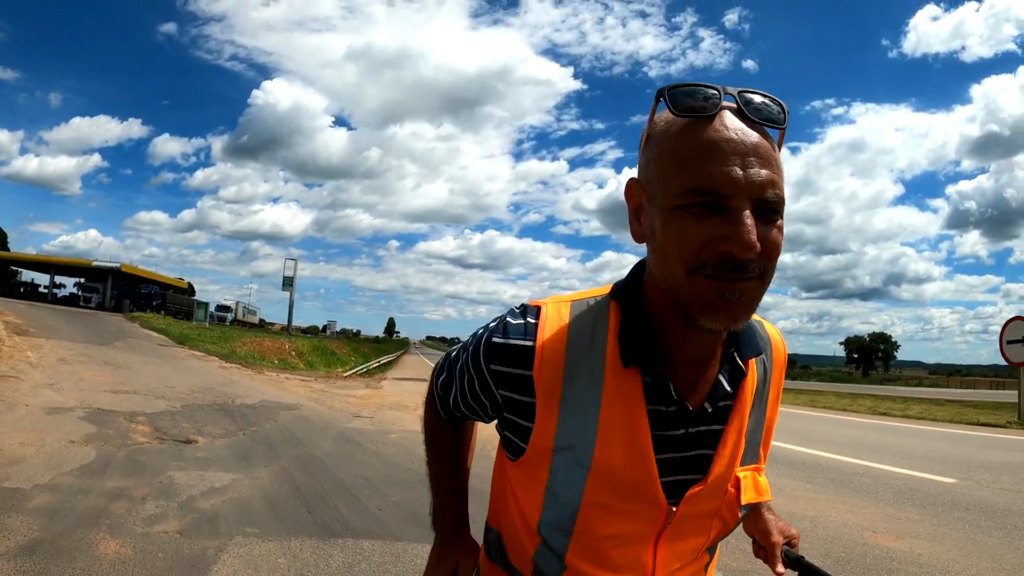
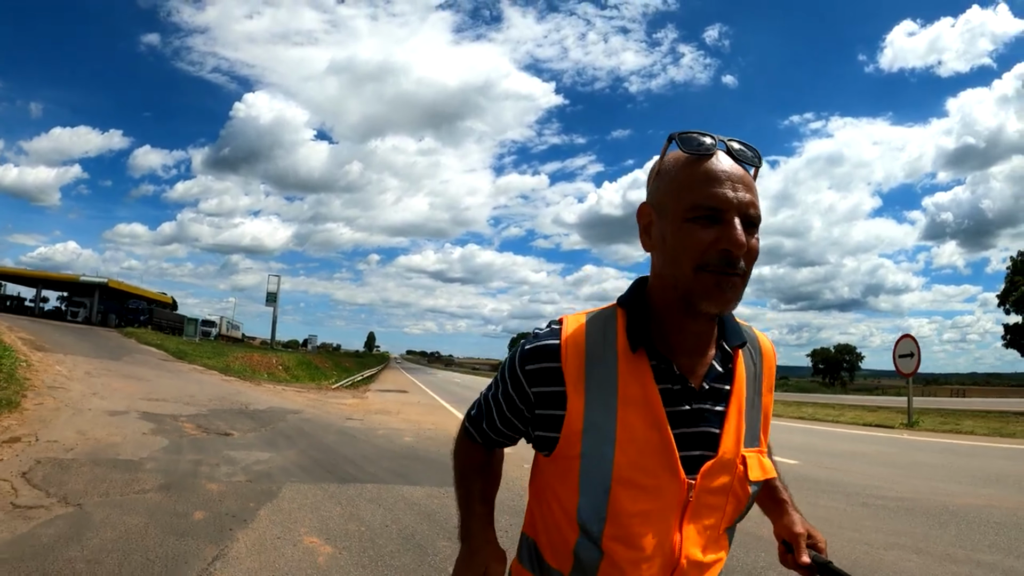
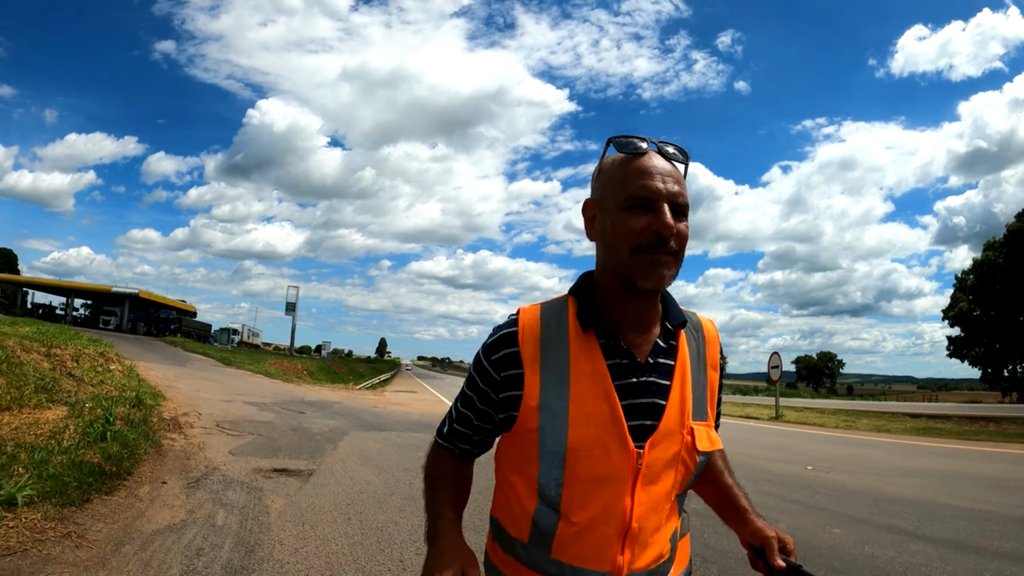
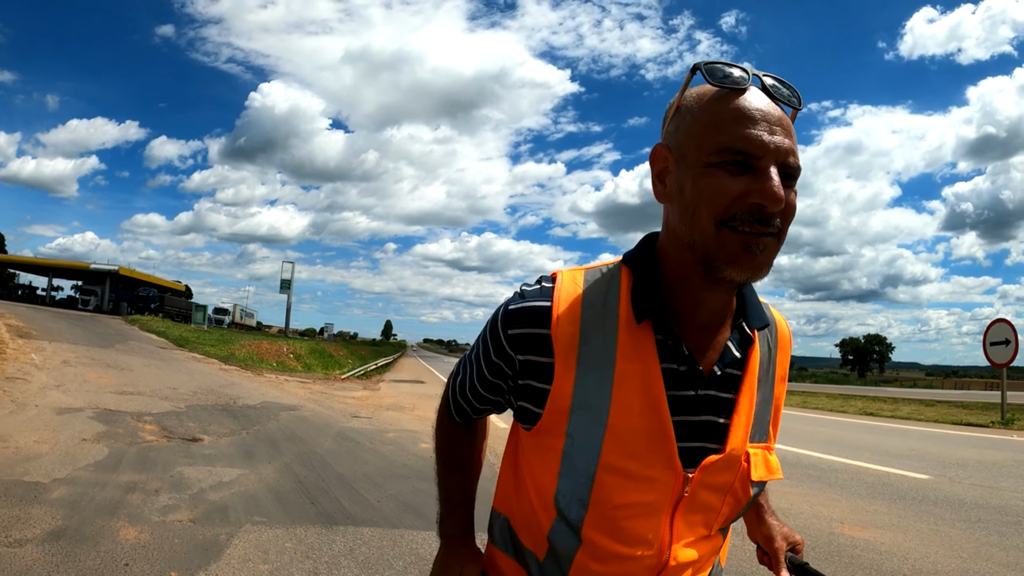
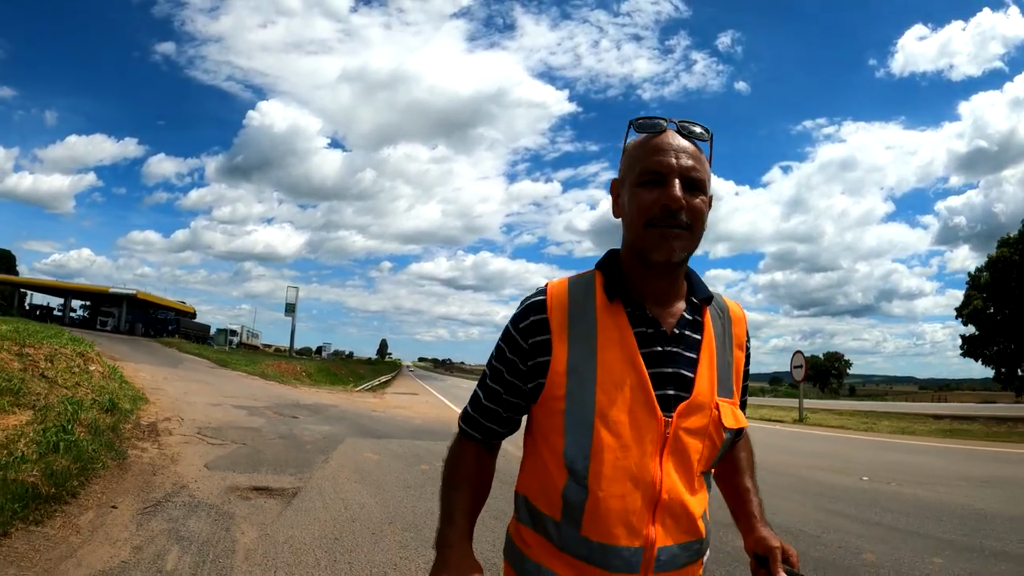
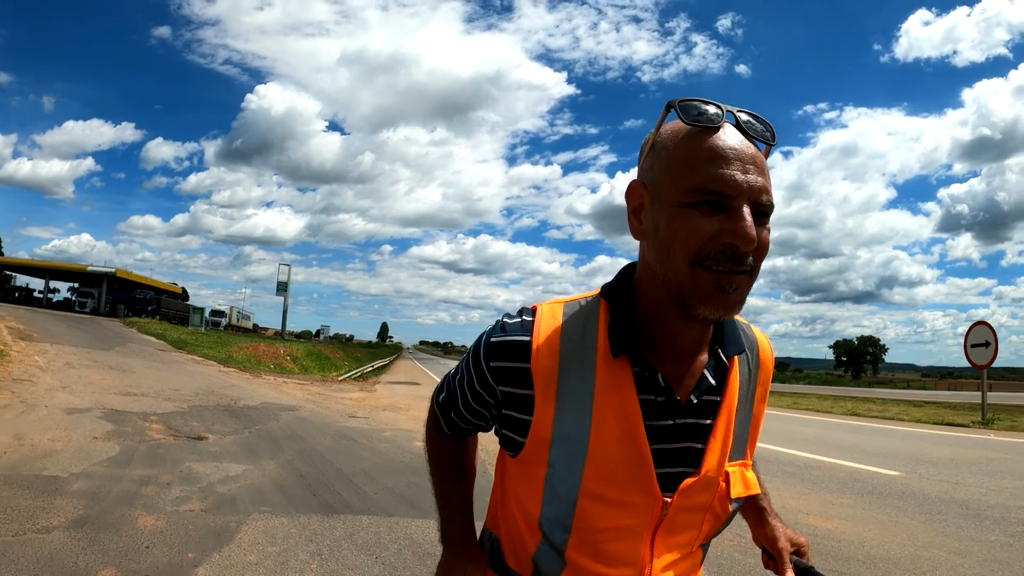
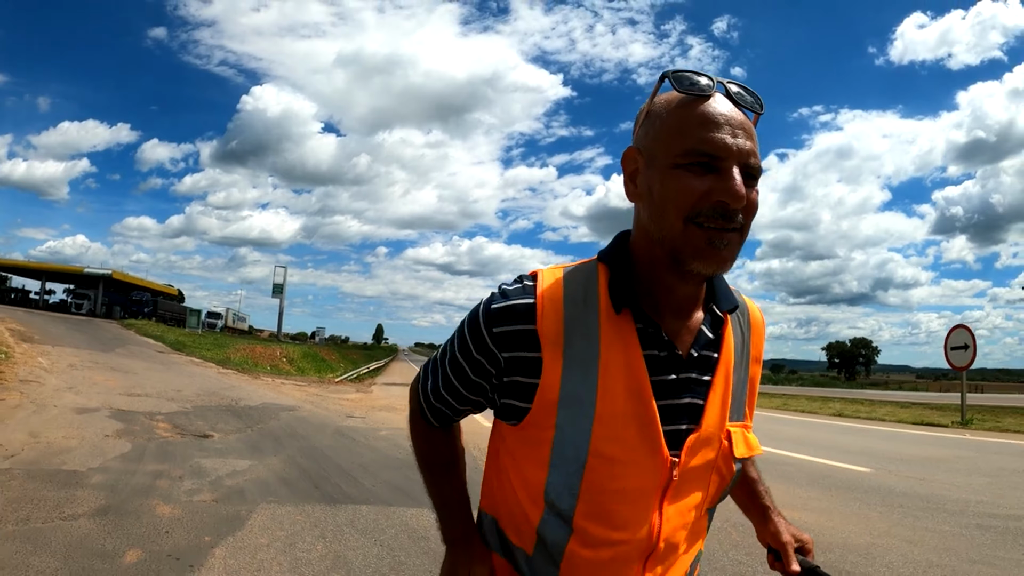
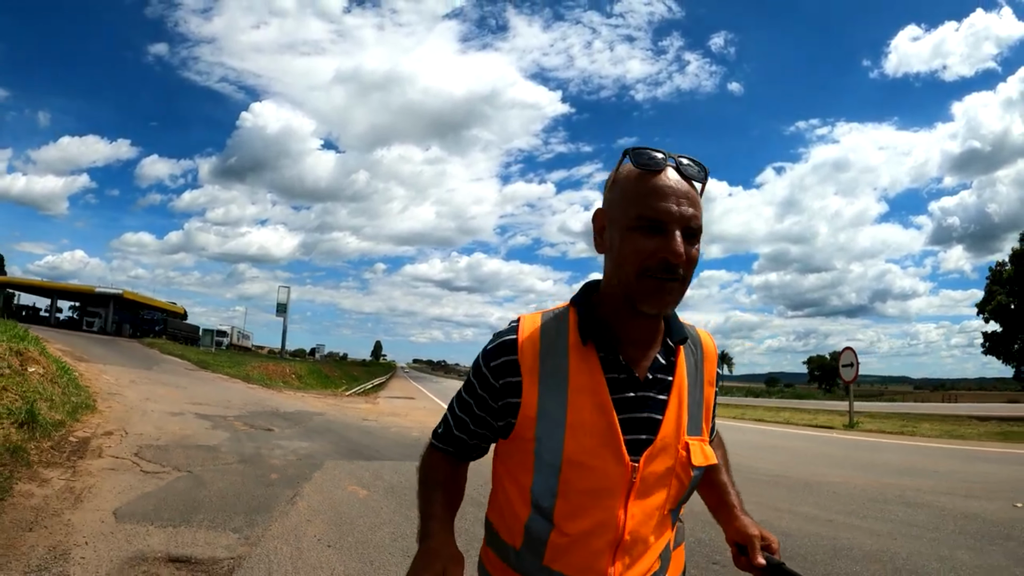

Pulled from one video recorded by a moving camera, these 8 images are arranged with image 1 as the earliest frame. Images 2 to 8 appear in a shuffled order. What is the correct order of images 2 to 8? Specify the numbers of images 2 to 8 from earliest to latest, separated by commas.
4, 6, 7, 2, 8, 5, 3
